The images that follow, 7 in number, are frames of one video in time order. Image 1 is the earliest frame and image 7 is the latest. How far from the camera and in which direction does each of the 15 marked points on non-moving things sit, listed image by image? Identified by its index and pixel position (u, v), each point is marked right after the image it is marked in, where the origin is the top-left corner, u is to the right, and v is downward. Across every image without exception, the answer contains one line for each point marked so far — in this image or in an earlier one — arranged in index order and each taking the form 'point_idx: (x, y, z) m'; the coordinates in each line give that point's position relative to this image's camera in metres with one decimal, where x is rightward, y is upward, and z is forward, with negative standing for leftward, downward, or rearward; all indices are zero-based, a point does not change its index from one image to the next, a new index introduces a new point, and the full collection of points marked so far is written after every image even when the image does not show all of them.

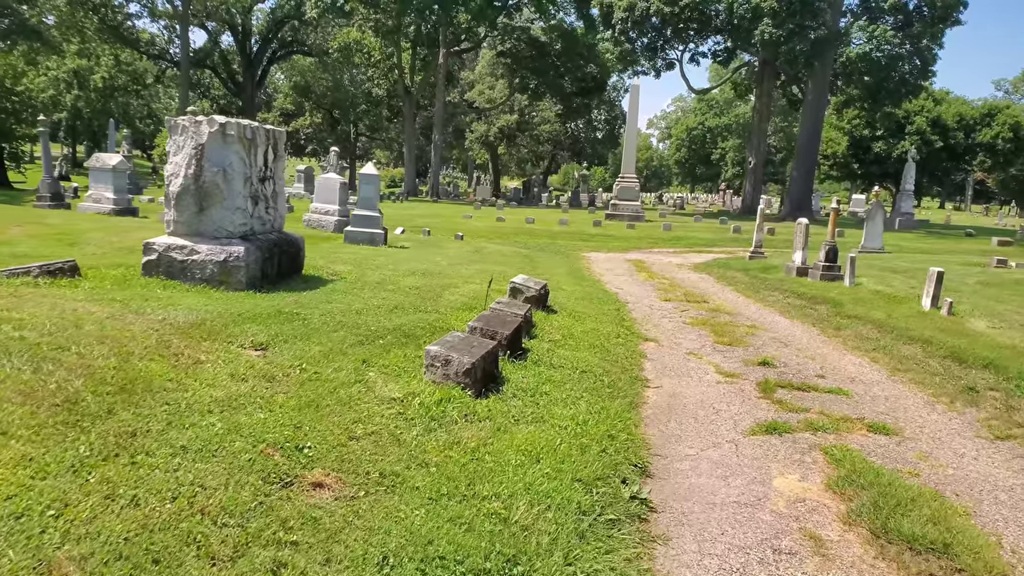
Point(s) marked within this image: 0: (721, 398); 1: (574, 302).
0: (+1.7, -0.9, +6.2) m
1: (+0.7, -0.2, +9.4) m
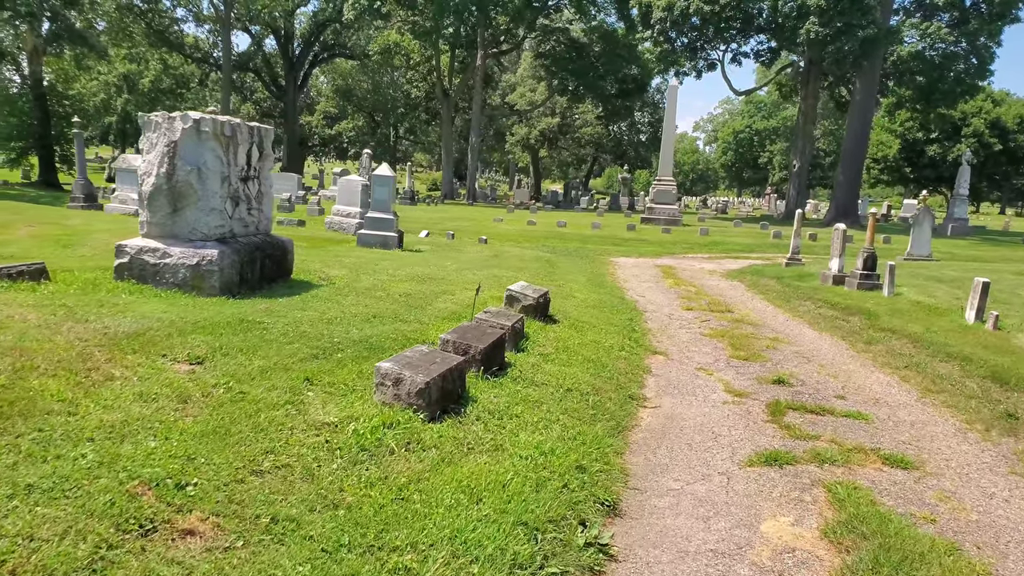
0: (+1.5, -1.0, +5.7) m
1: (+0.8, -0.3, +8.9) m
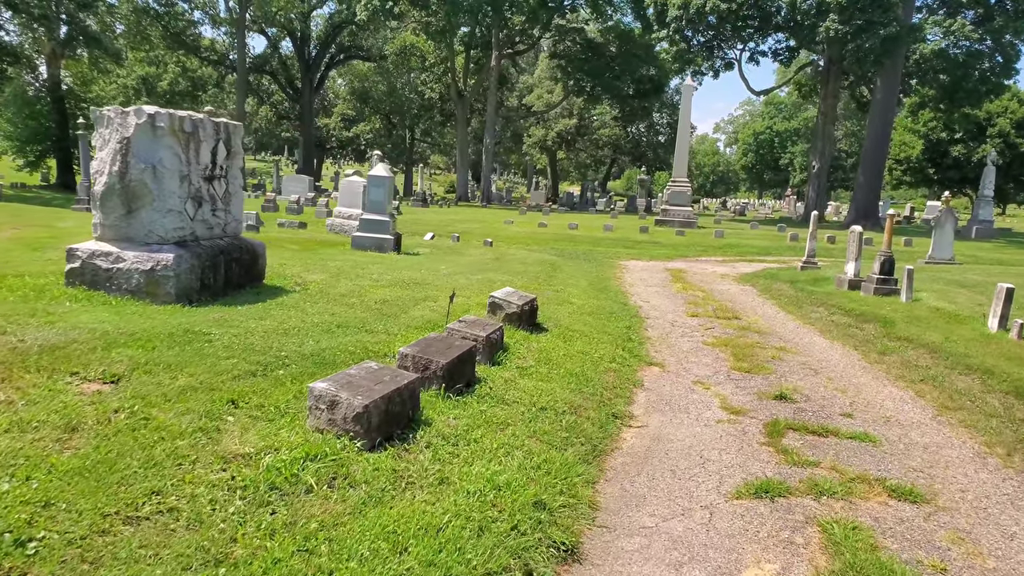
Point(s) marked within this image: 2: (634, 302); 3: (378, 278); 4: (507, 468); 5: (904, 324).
0: (+1.3, -1.0, +5.2) m
1: (+0.7, -0.3, +8.4) m
2: (+1.8, -0.2, +11.6) m
3: (-1.5, +0.1, +8.6) m
4: (0.0, -0.9, +3.9) m
5: (+5.1, -0.5, +10.1) m
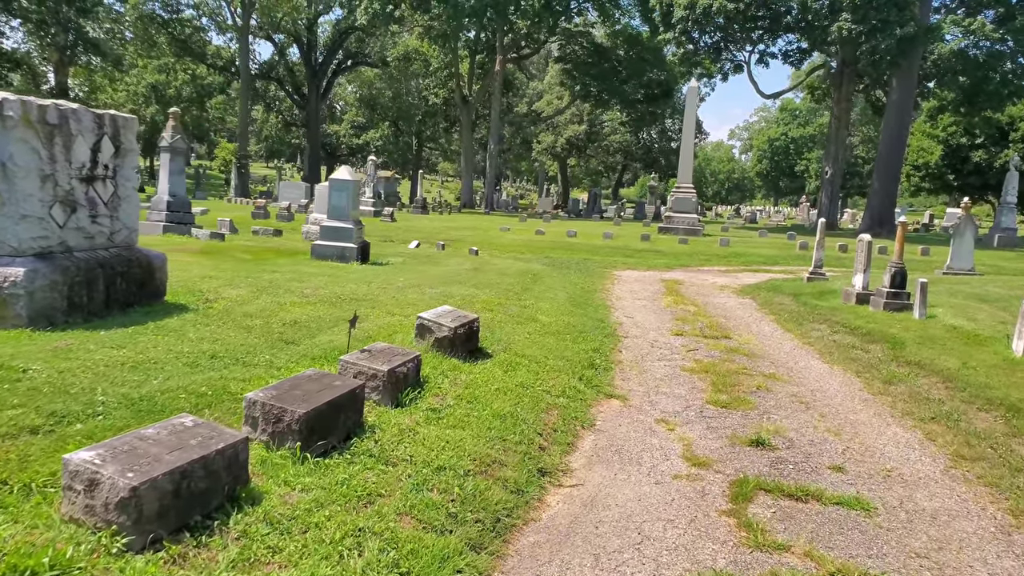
0: (+0.8, -1.2, +4.1) m
1: (+0.2, -0.5, +7.4) m
2: (+1.4, -0.4, +10.5) m
3: (-2.0, 0.0, +7.6) m
4: (-0.6, -1.0, +2.8) m
5: (+4.6, -0.7, +9.0) m
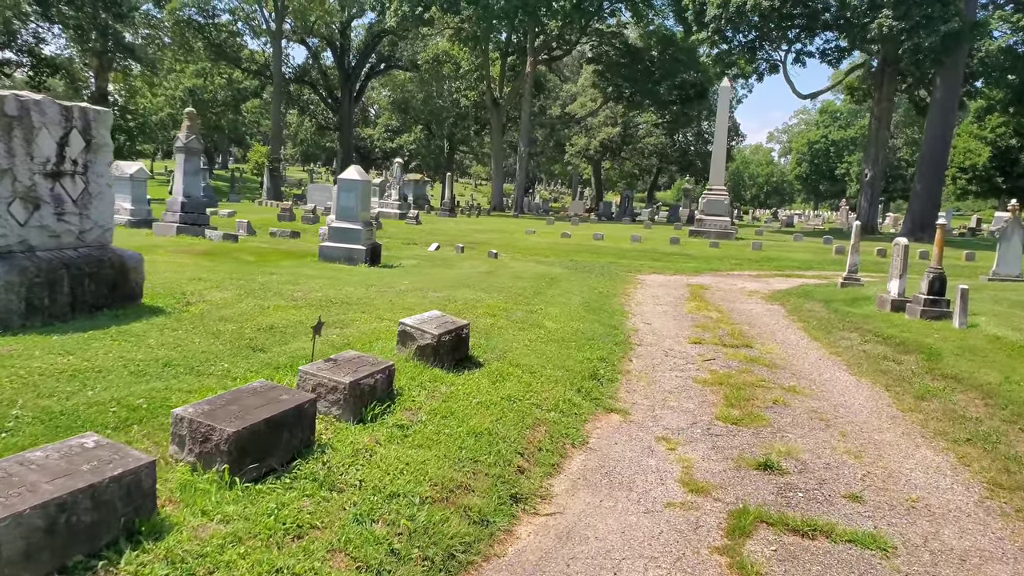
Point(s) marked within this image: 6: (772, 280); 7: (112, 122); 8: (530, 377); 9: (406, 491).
0: (+0.6, -1.2, +3.6) m
1: (+0.2, -0.5, +6.9) m
2: (+1.5, -0.5, +10.0) m
3: (-2.0, -0.1, +7.2) m
4: (-0.8, -1.0, +2.4) m
5: (+4.7, -0.7, +8.3) m
6: (+5.8, +0.2, +17.5) m
7: (-3.0, +1.2, +5.9) m
8: (+0.1, -0.7, +5.9) m
9: (-0.5, -0.9, +3.5) m
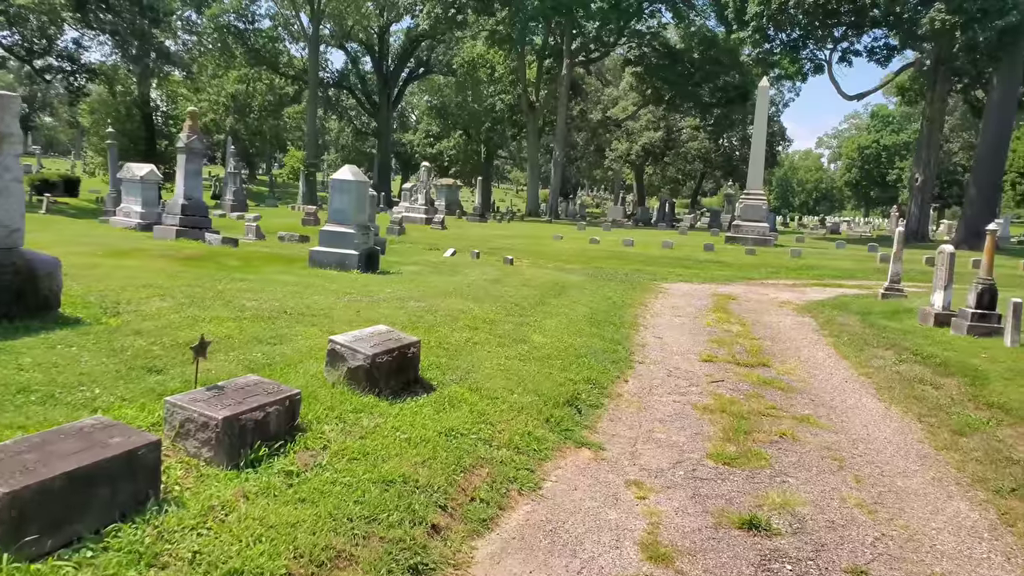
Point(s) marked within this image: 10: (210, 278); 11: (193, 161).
0: (+0.2, -1.2, +2.8) m
1: (-0.1, -0.6, +6.1) m
2: (+1.4, -0.6, +9.1) m
3: (-2.2, -0.1, +6.5) m
4: (-1.3, -1.1, +1.6) m
5: (+4.5, -0.9, +7.3) m
6: (+6.1, 0.0, +16.4) m
7: (-3.3, +1.2, +5.3) m
8: (-0.2, -0.7, +5.1) m
9: (-0.9, -1.0, +2.8) m
10: (-3.1, +0.1, +8.2) m
11: (-5.9, +2.4, +14.7) m
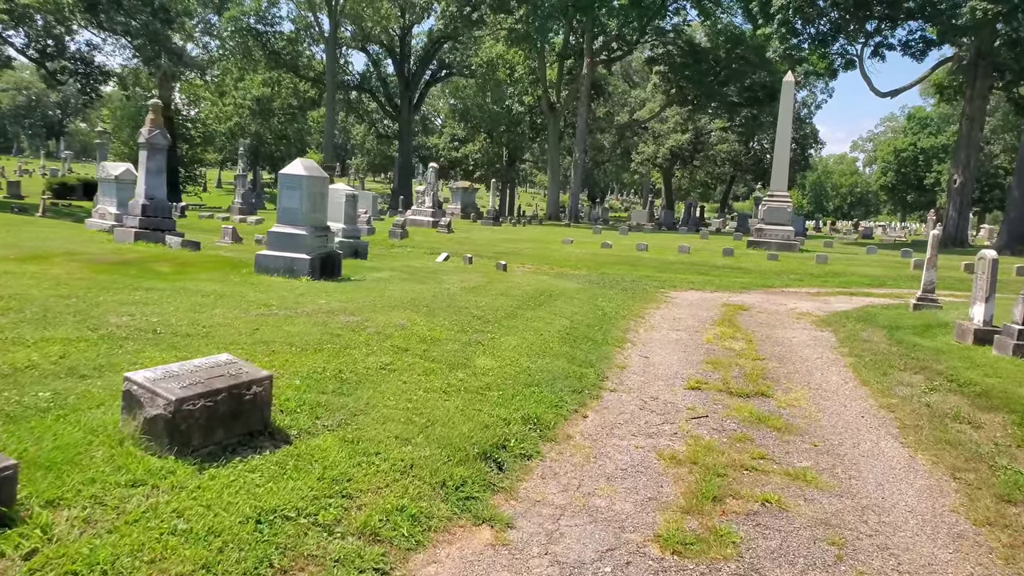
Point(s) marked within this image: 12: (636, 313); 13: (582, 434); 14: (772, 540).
0: (-0.5, -1.3, +1.5) m
1: (-0.6, -0.7, +4.8) m
2: (+1.0, -0.7, +7.7) m
3: (-2.7, -0.2, +5.3) m
4: (-2.0, -1.1, +0.4) m
5: (+4.0, -1.0, +5.8) m
6: (+6.0, -0.2, +14.8) m
7: (-3.8, +1.1, +4.1) m
8: (-0.7, -0.8, +3.8) m
9: (-1.5, -1.0, +1.5) m
10: (-3.6, 0.0, +7.0) m
11: (-6.1, +2.3, +13.6) m
12: (+1.8, -0.3, +11.3) m
13: (+0.5, -1.0, +5.3) m
14: (+1.2, -1.2, +3.7) m
